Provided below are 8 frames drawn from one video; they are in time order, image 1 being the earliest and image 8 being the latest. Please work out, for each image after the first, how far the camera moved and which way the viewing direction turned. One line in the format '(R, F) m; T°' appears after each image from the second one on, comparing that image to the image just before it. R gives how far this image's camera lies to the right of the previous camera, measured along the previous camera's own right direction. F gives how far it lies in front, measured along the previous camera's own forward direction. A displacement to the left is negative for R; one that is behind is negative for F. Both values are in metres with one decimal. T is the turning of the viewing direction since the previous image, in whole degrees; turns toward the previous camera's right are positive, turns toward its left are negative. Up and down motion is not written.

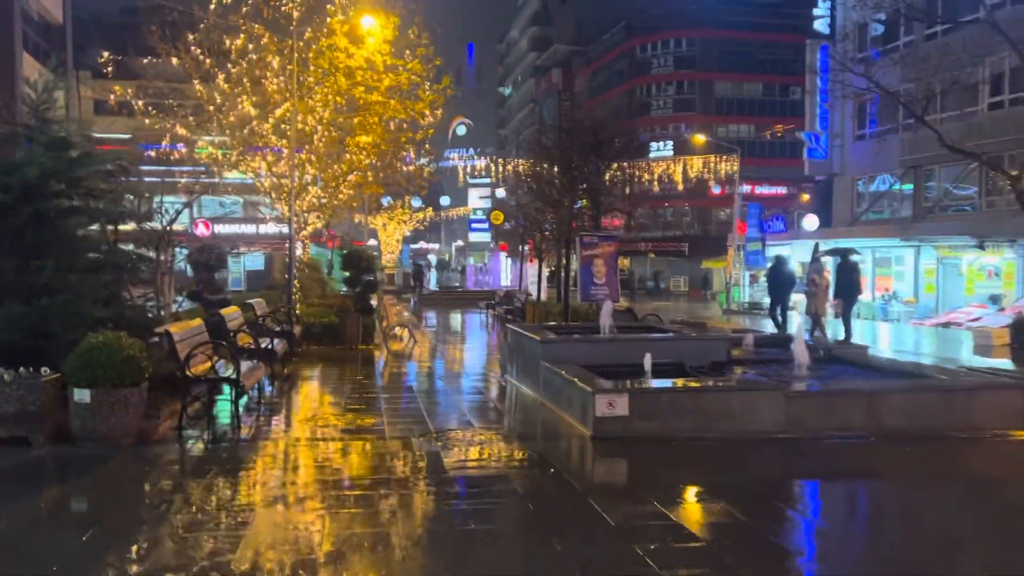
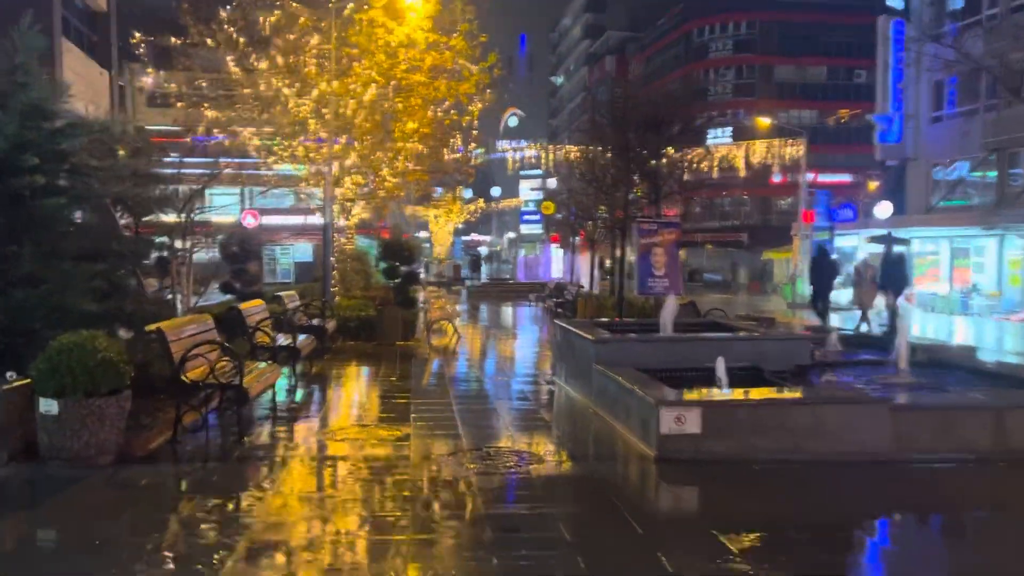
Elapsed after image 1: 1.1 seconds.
(0.0, +1.3) m; -4°
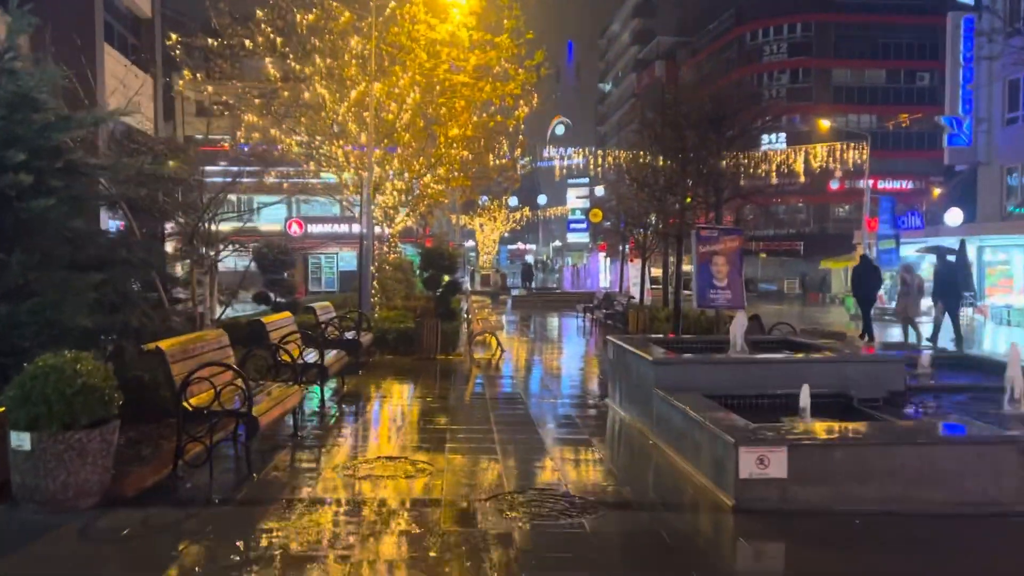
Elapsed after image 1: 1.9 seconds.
(0.0, +1.0) m; -3°
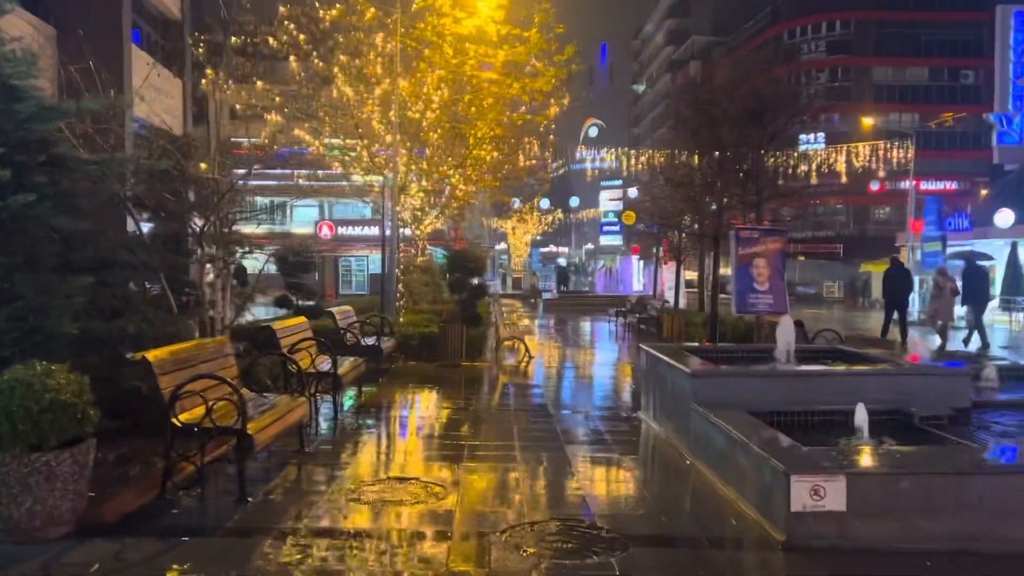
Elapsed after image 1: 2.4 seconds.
(+0.1, +0.6) m; -2°
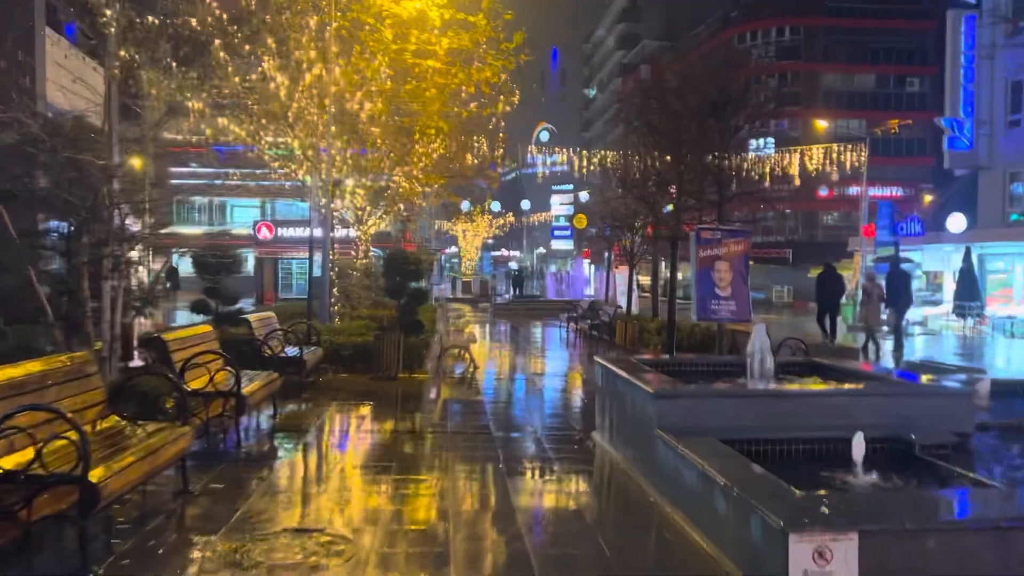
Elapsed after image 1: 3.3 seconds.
(+0.1, +1.2) m; +3°
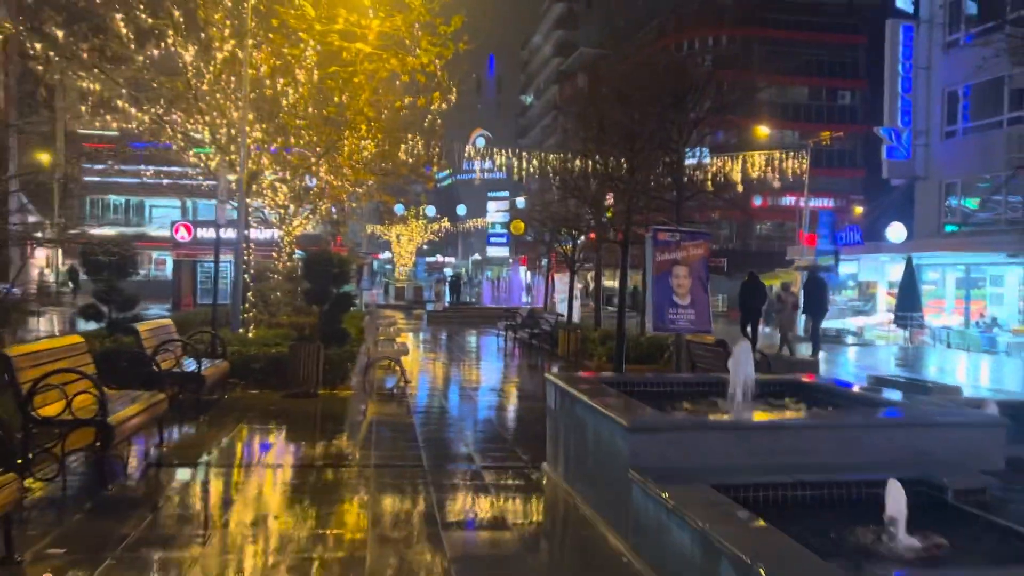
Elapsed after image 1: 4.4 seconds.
(0.0, +1.3) m; +5°
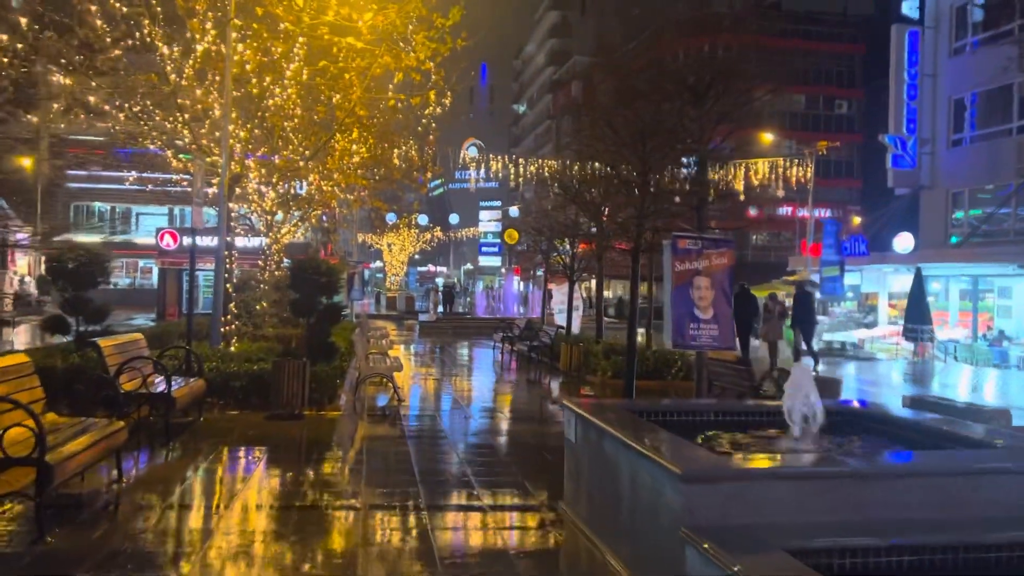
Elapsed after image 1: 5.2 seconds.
(-0.2, +1.0) m; +1°
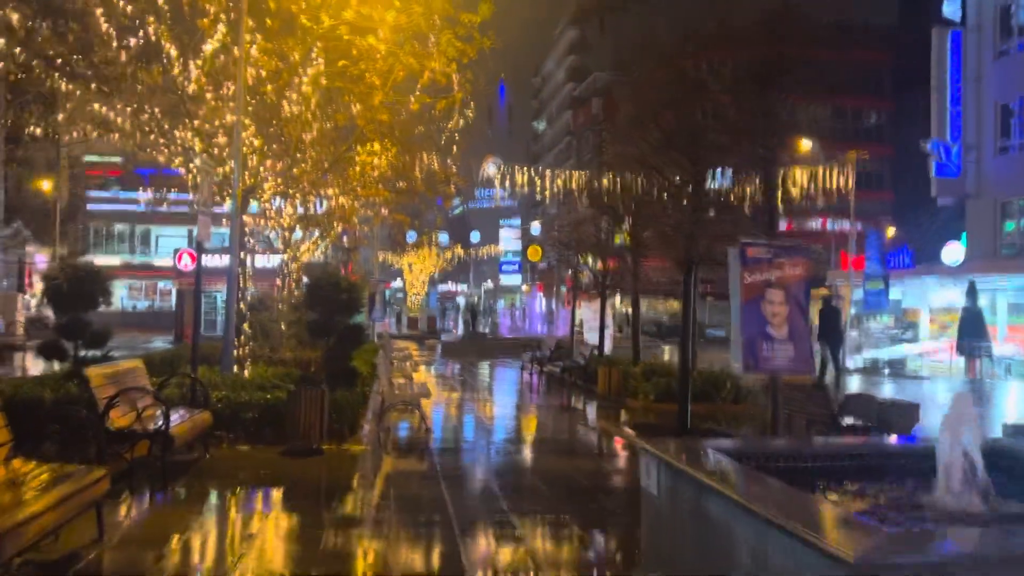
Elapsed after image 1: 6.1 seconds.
(-0.3, +1.2) m; -1°
